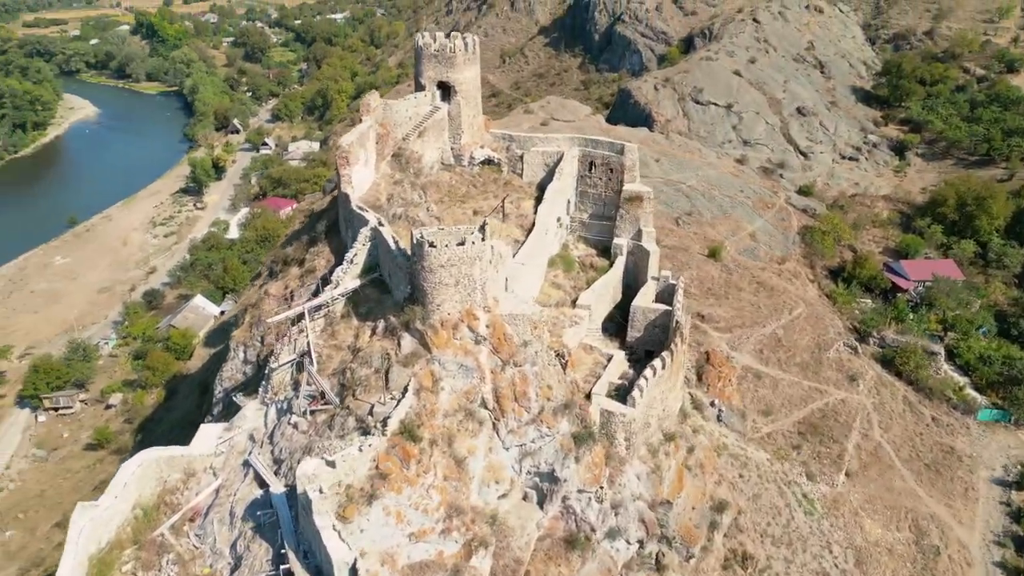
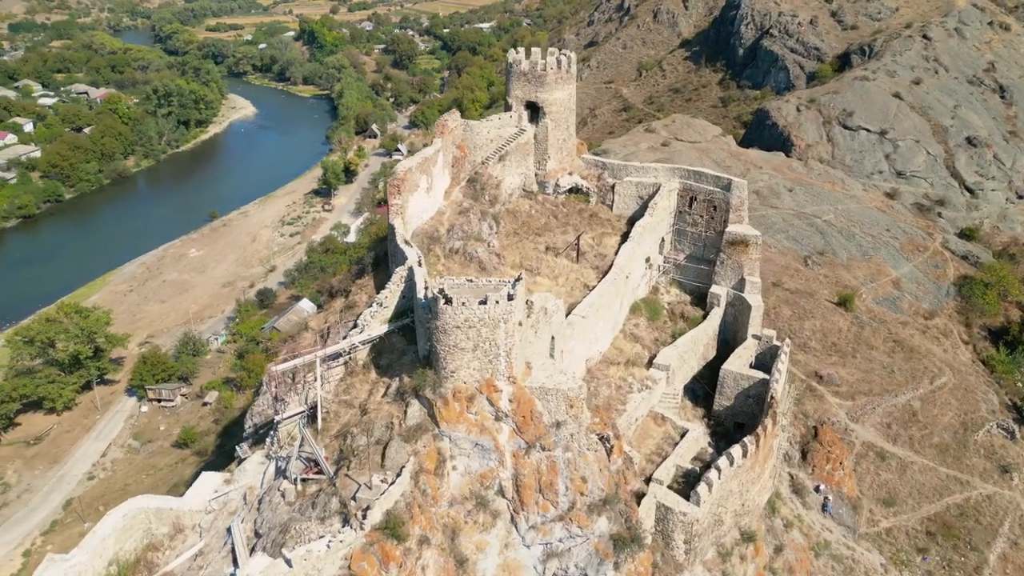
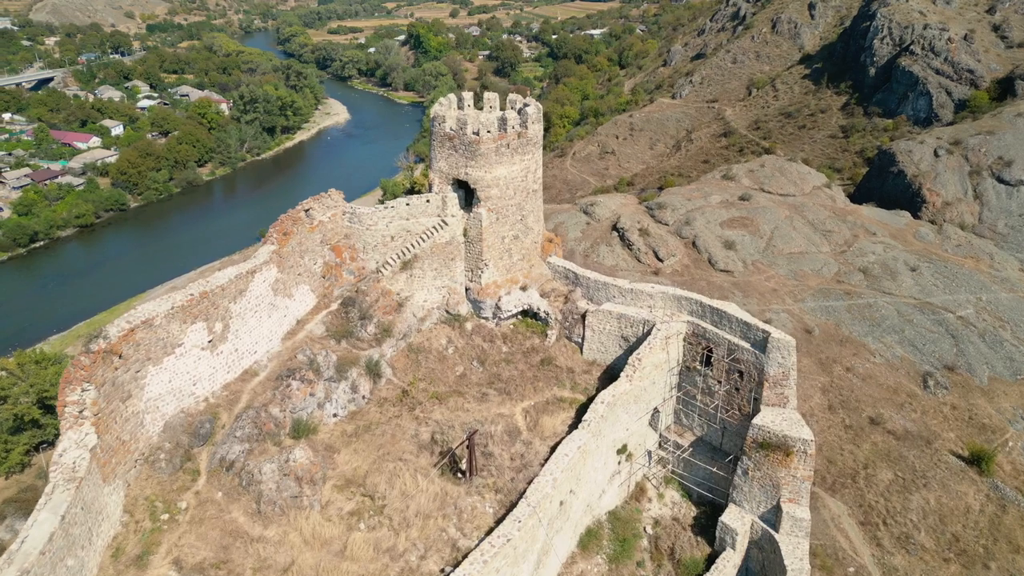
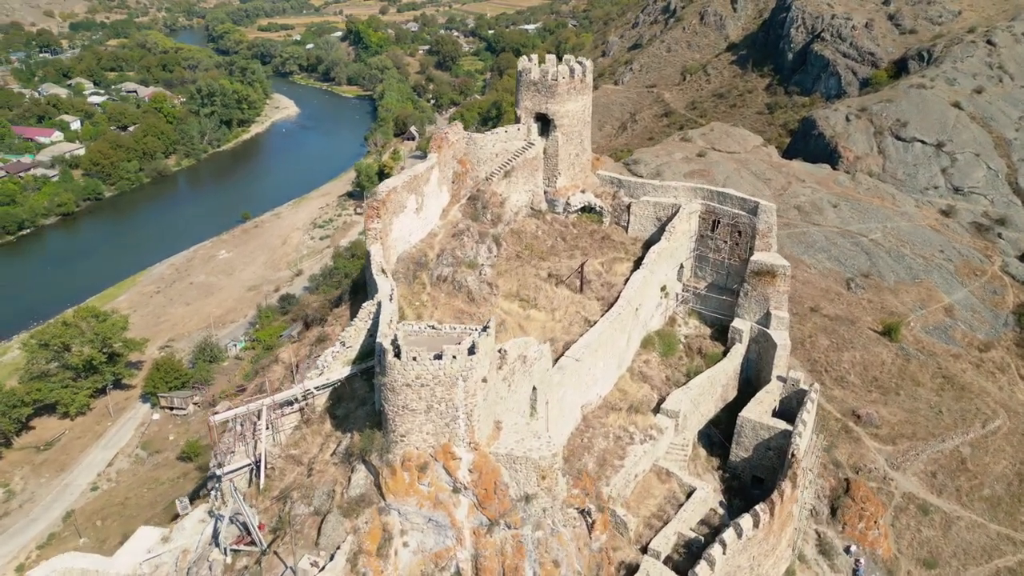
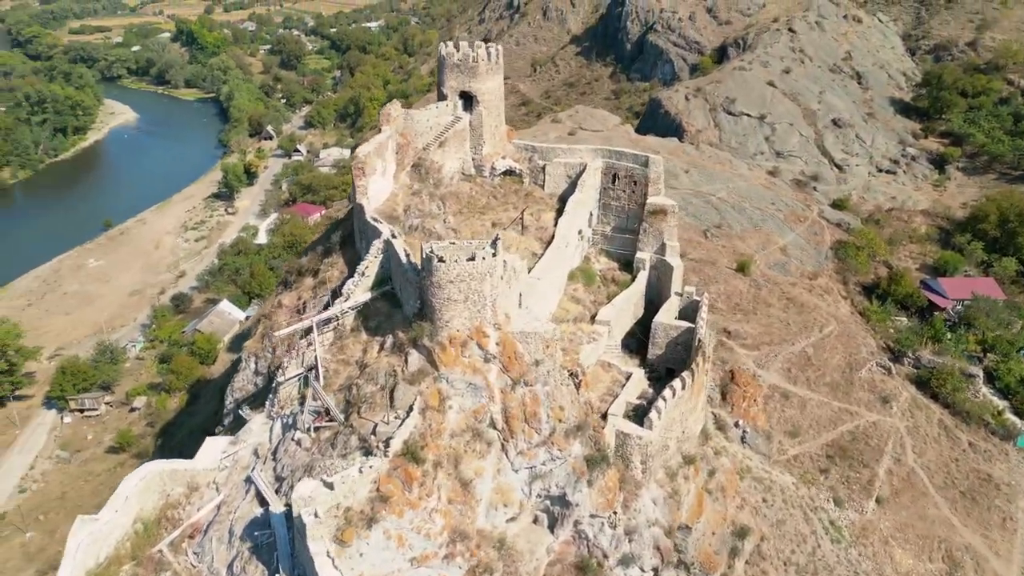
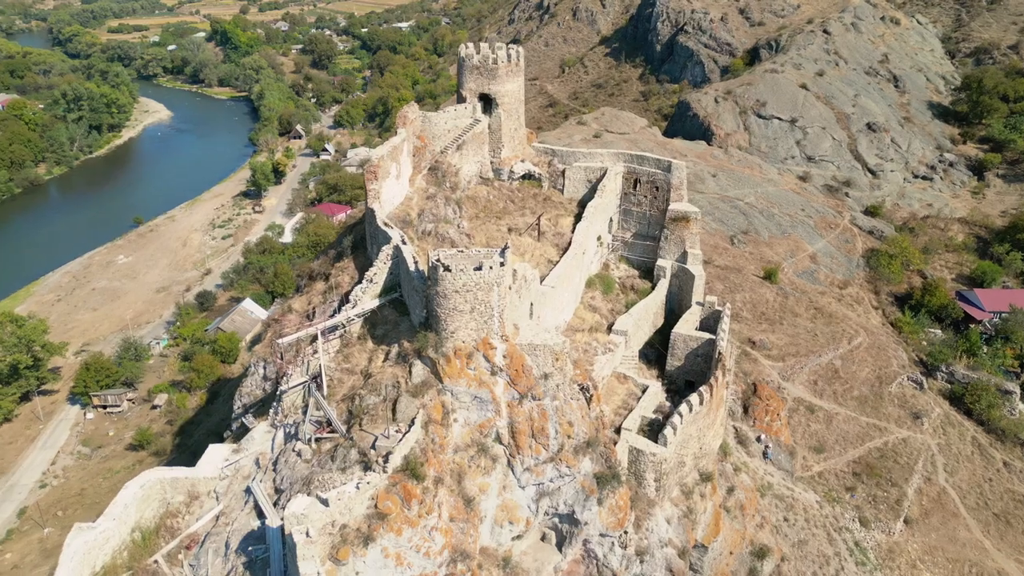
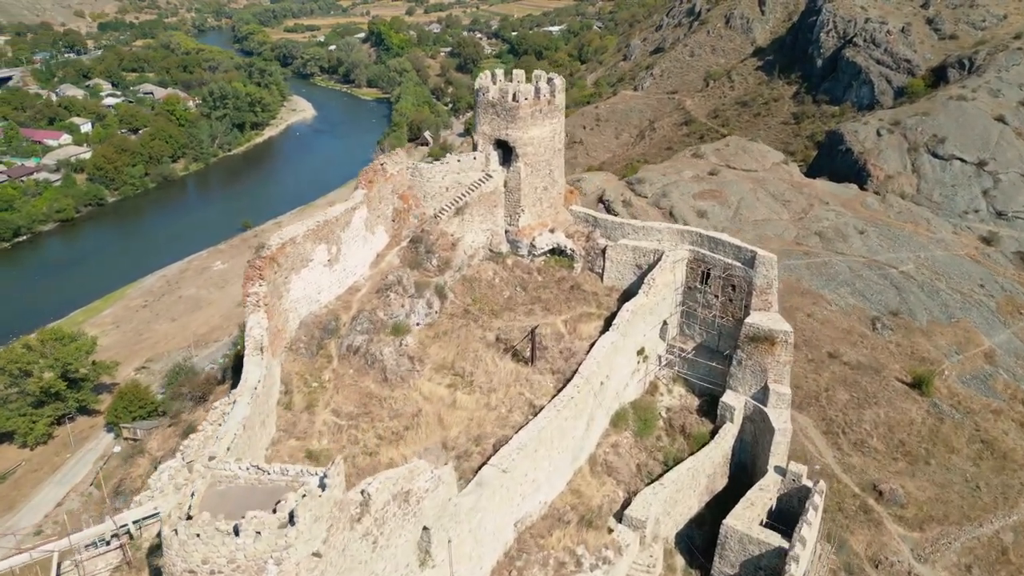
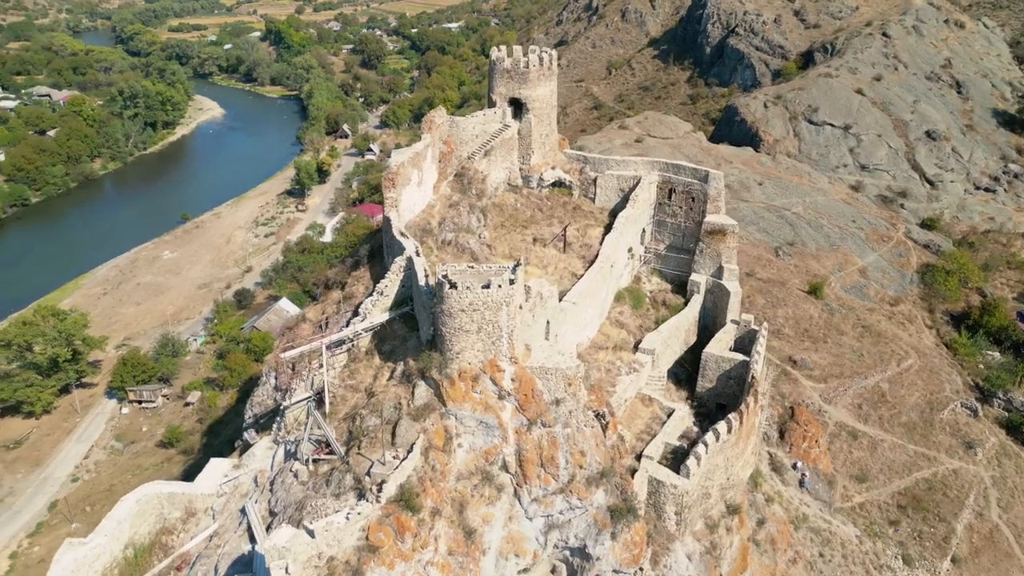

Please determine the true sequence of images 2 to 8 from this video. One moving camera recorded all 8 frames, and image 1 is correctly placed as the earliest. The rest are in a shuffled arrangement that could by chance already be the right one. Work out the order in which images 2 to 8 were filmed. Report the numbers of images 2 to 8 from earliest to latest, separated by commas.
5, 6, 8, 2, 4, 7, 3
